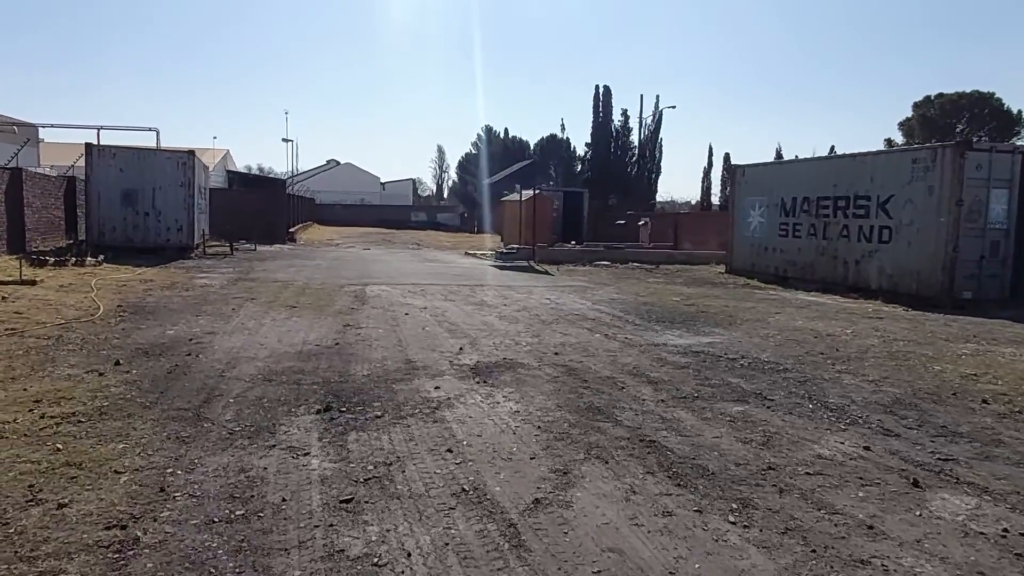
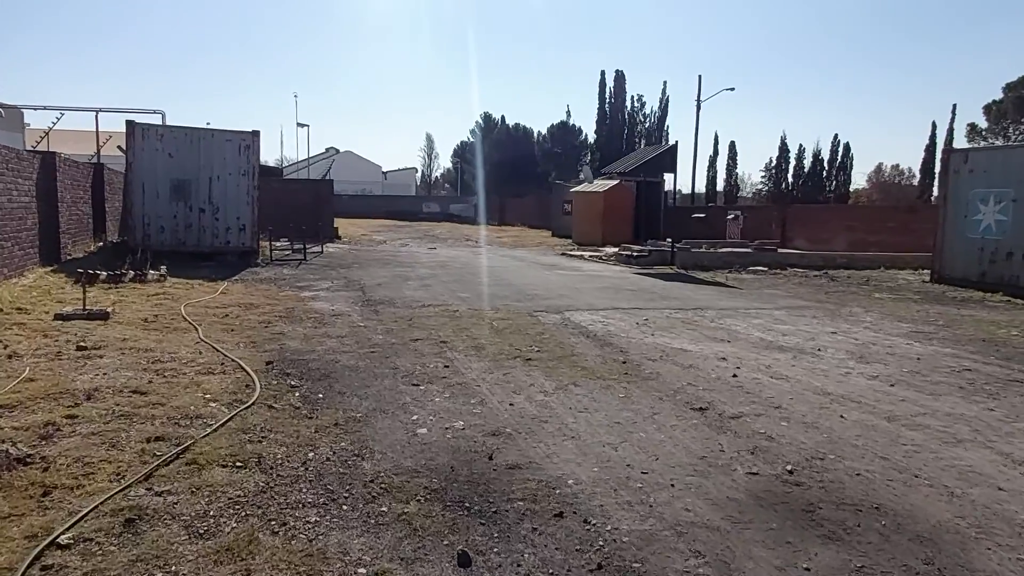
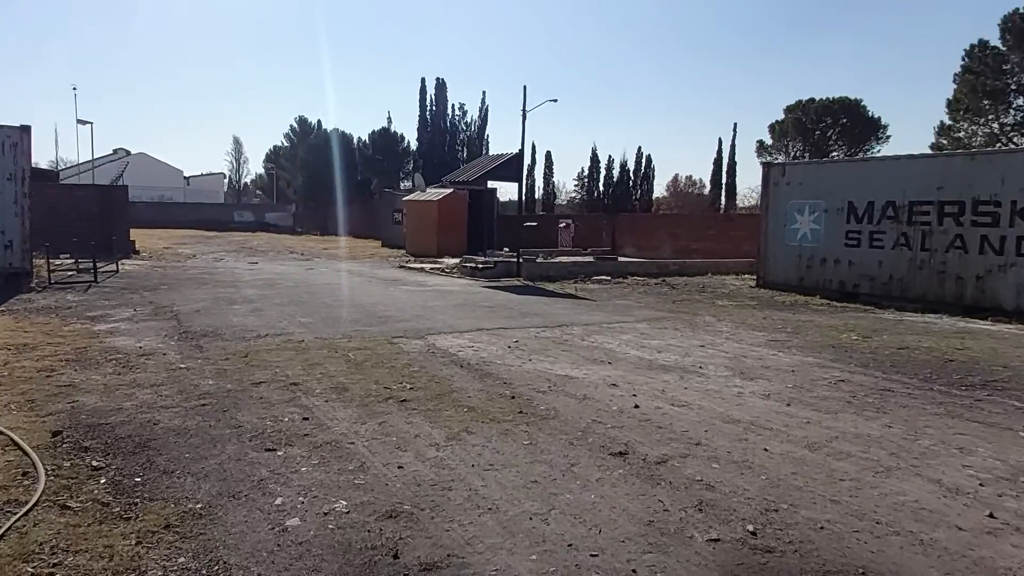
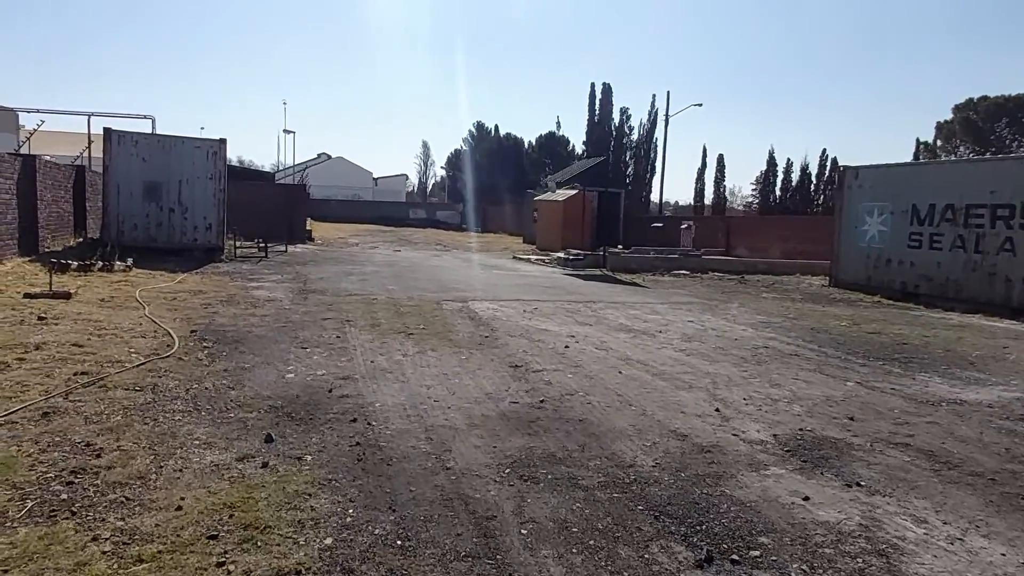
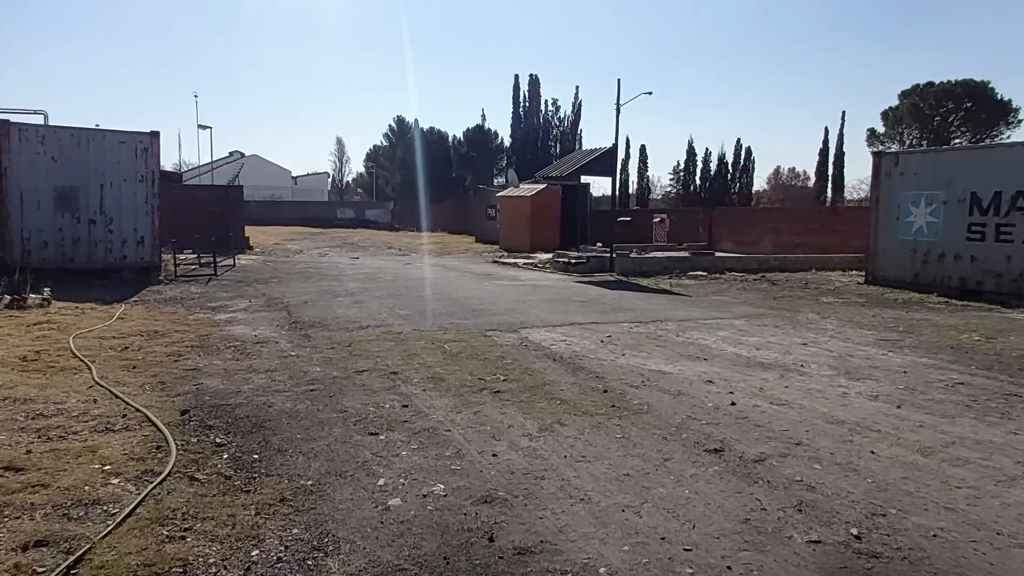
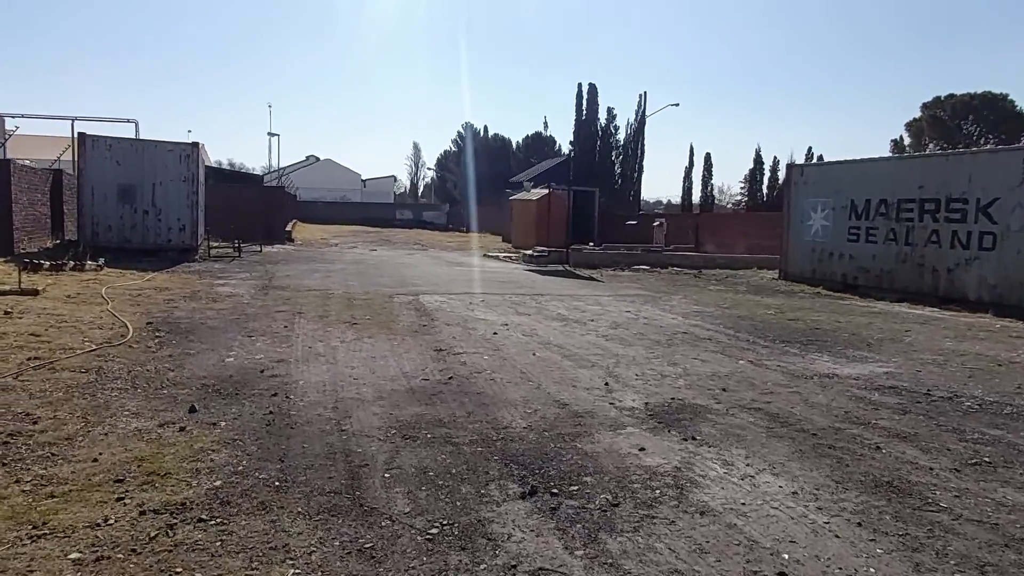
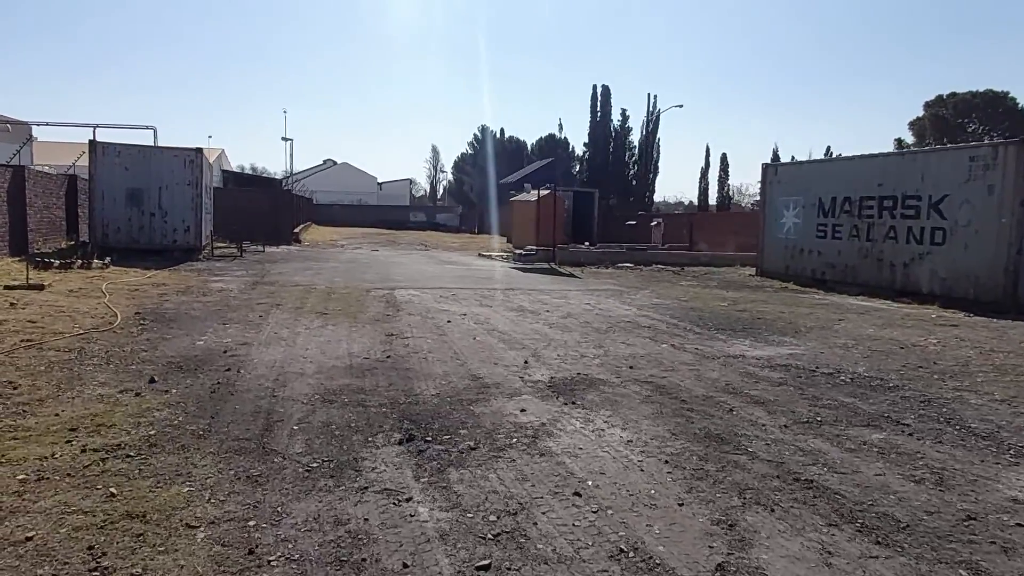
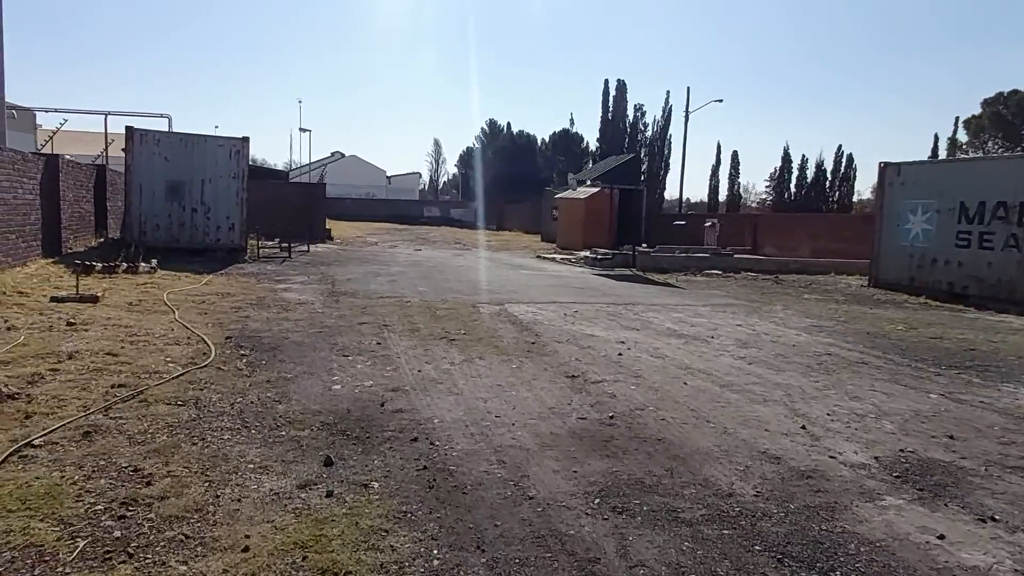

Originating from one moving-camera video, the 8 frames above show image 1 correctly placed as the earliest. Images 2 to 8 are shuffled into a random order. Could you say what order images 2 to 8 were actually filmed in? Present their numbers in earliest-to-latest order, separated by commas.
7, 6, 4, 8, 2, 5, 3
